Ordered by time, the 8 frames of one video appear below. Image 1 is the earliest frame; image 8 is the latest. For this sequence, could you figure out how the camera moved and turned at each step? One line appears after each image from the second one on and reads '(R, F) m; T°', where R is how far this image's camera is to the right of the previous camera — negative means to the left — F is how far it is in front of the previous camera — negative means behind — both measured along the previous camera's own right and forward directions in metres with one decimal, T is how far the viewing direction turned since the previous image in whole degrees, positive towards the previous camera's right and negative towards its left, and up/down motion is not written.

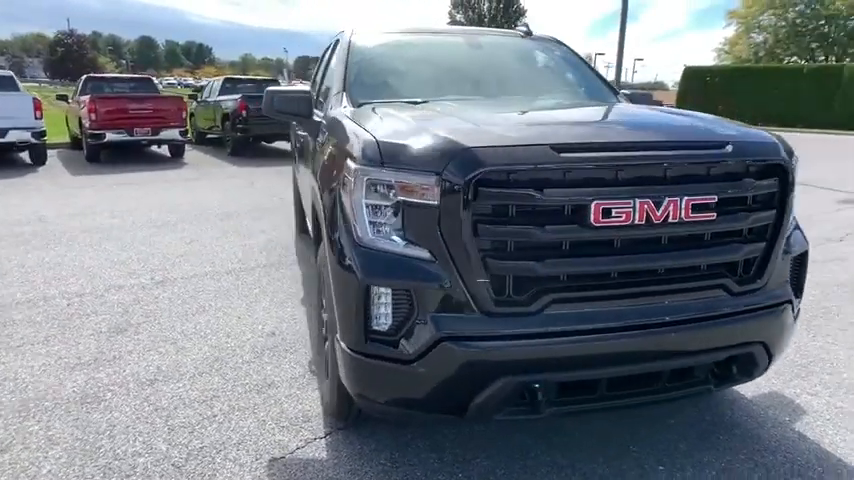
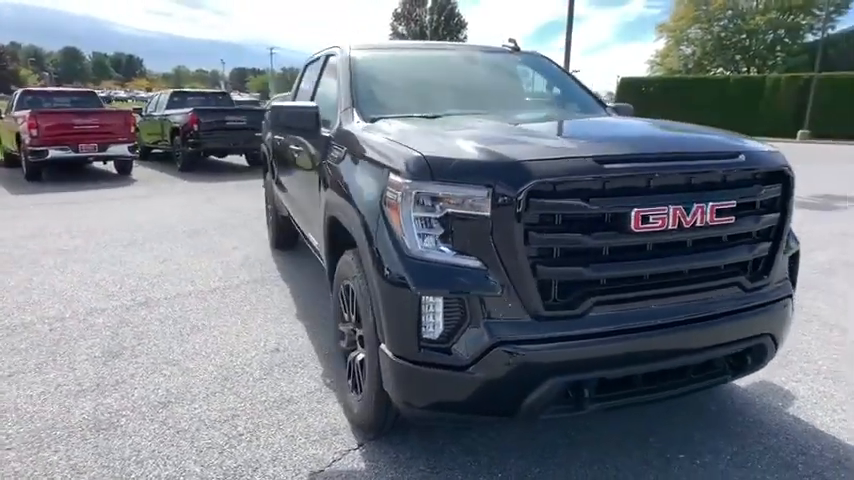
(-0.4, -0.1) m; +6°
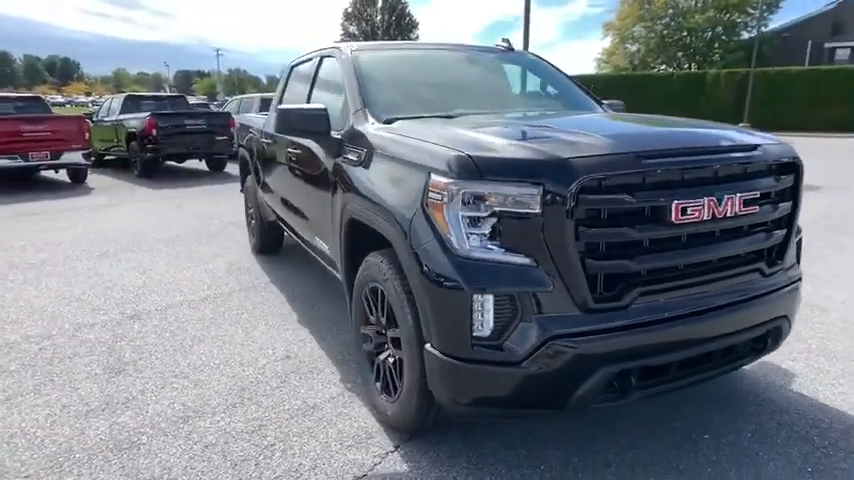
(-0.4, 0.0) m; +5°
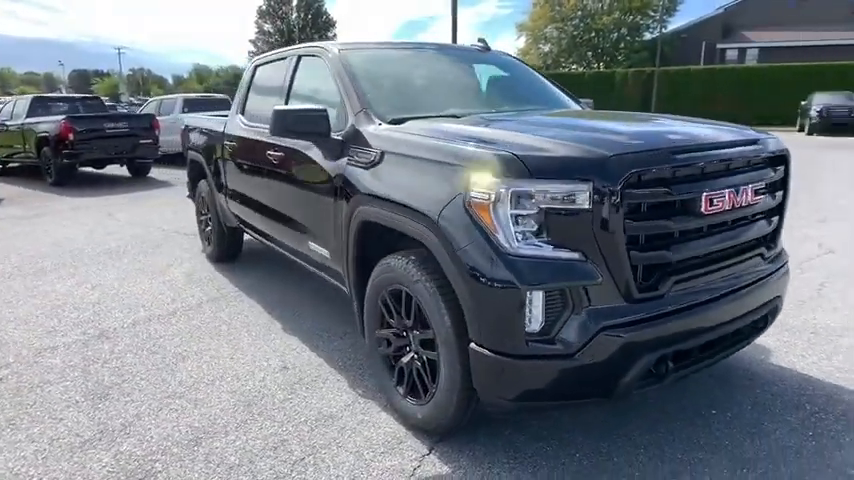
(-0.5, 0.0) m; +8°
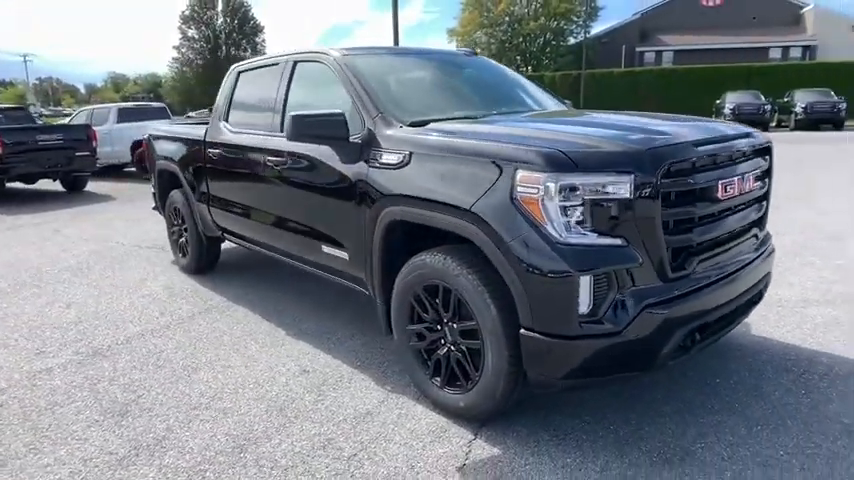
(-0.5, -0.1) m; +7°
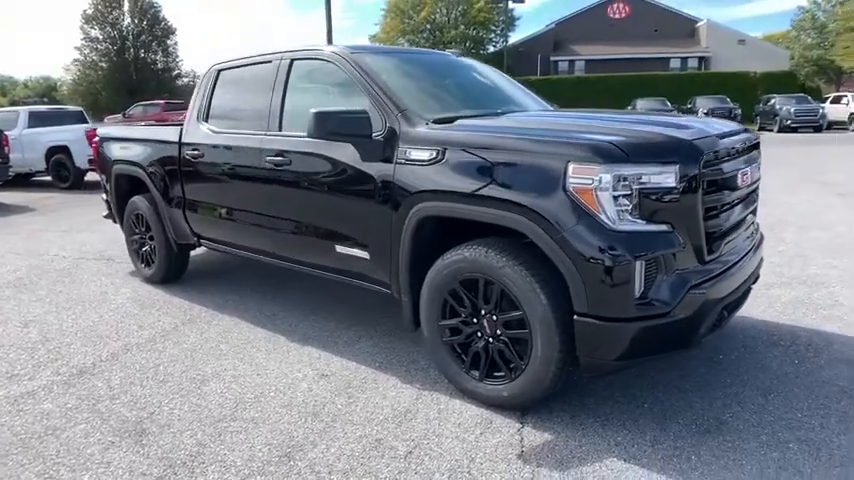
(-0.6, 0.0) m; +8°
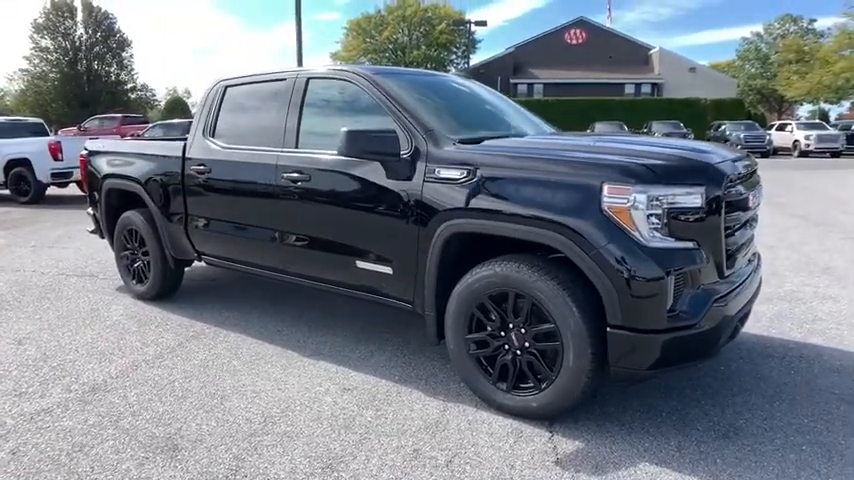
(-0.4, -0.1) m; +4°
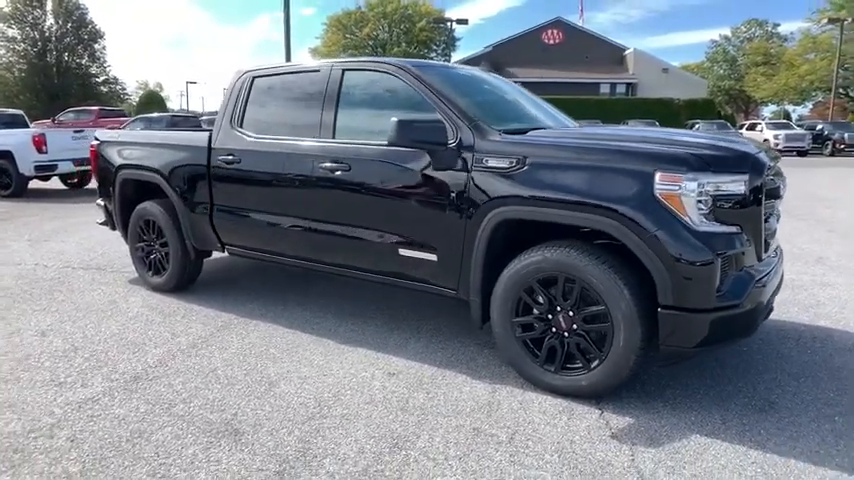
(-0.5, -0.1) m; +3°
